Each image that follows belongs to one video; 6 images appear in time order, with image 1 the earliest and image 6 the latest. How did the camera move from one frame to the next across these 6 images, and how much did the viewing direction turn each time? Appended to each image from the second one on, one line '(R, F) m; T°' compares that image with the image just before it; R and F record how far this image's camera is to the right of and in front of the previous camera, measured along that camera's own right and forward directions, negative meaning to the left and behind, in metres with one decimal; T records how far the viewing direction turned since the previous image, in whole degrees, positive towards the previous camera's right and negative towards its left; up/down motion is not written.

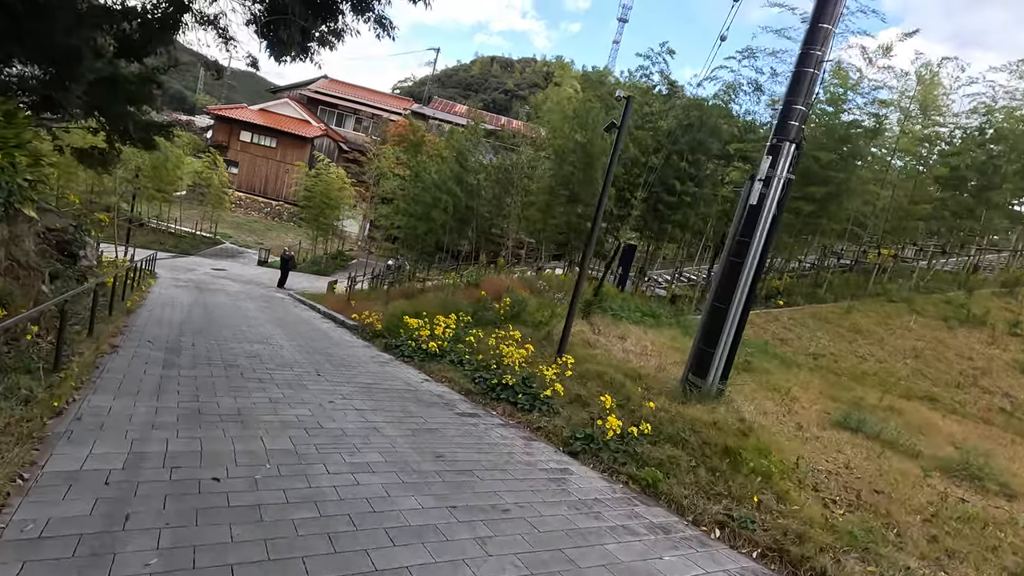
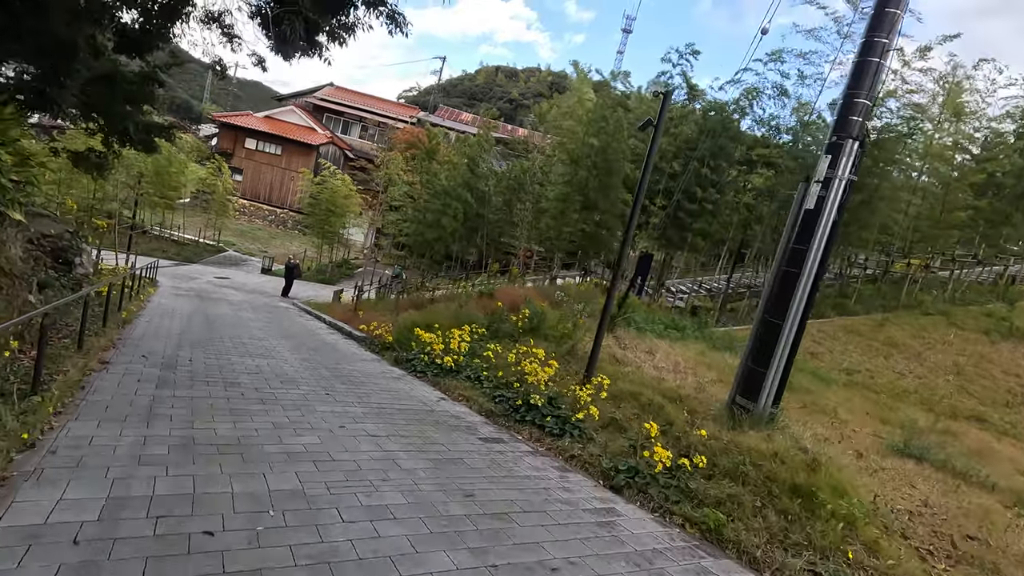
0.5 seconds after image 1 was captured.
(-0.2, +0.5) m; 0°
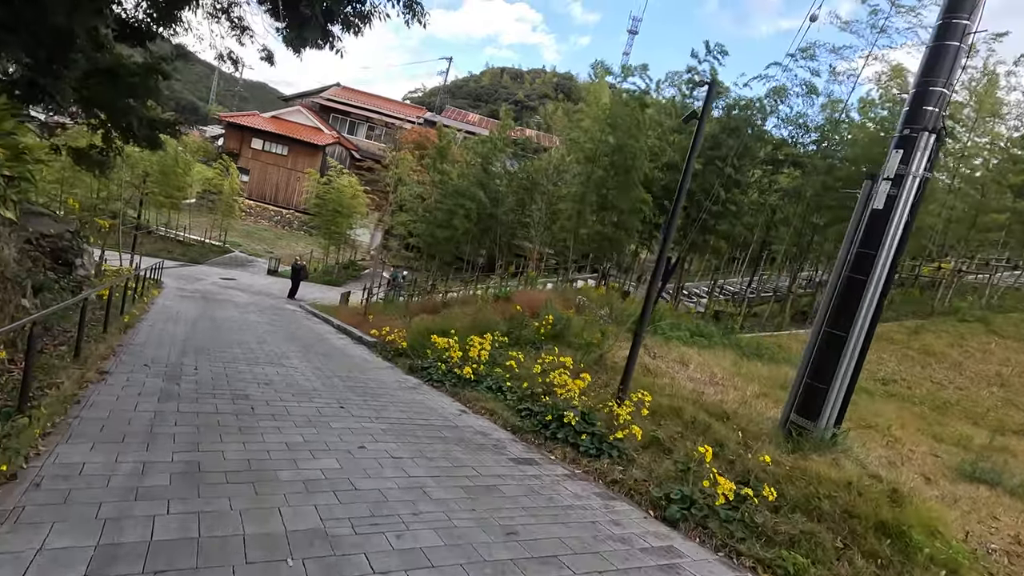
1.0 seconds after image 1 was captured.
(-0.3, +0.4) m; 0°
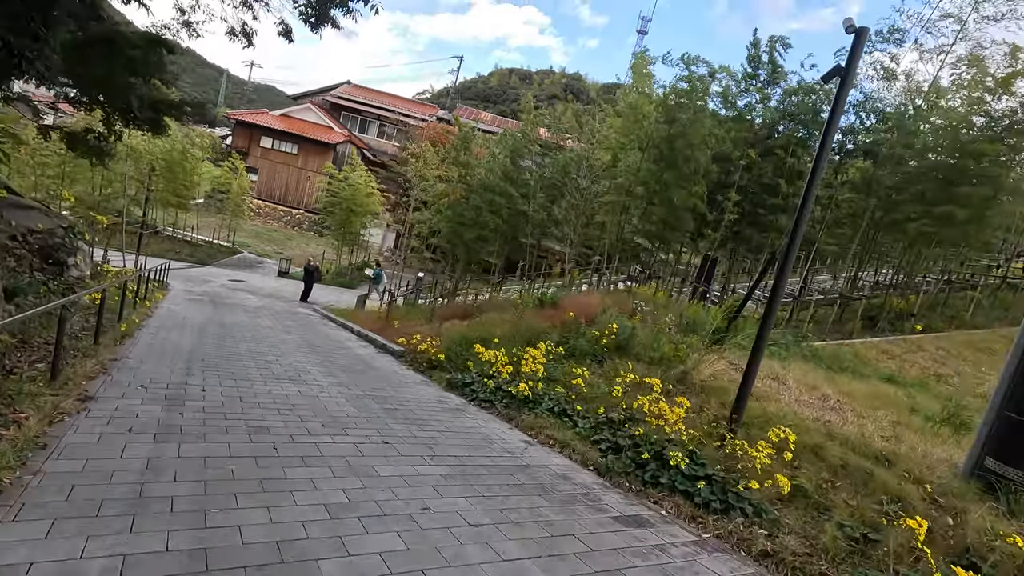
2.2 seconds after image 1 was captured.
(-0.6, +1.1) m; -1°
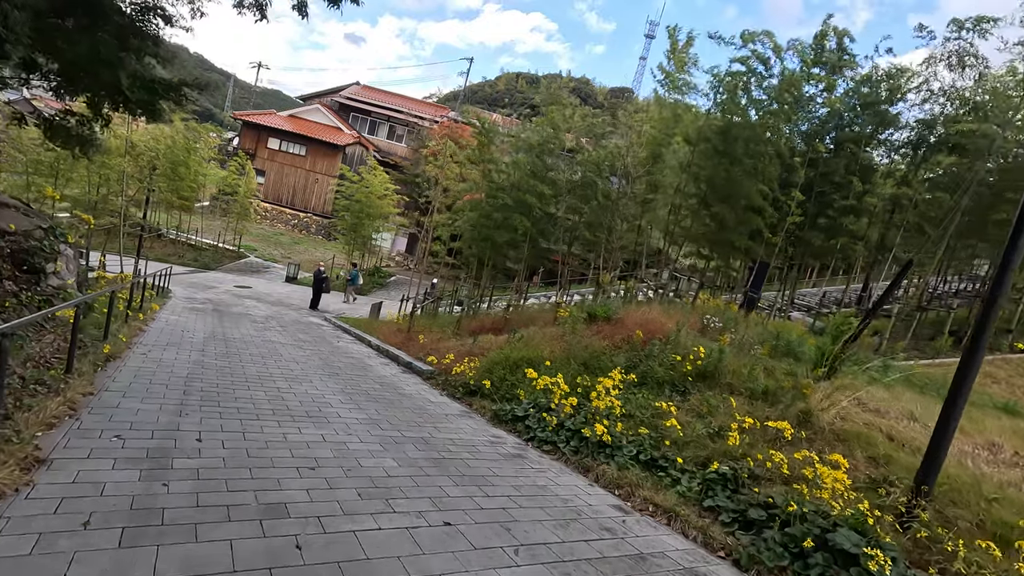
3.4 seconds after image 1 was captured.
(-0.6, +1.1) m; 0°
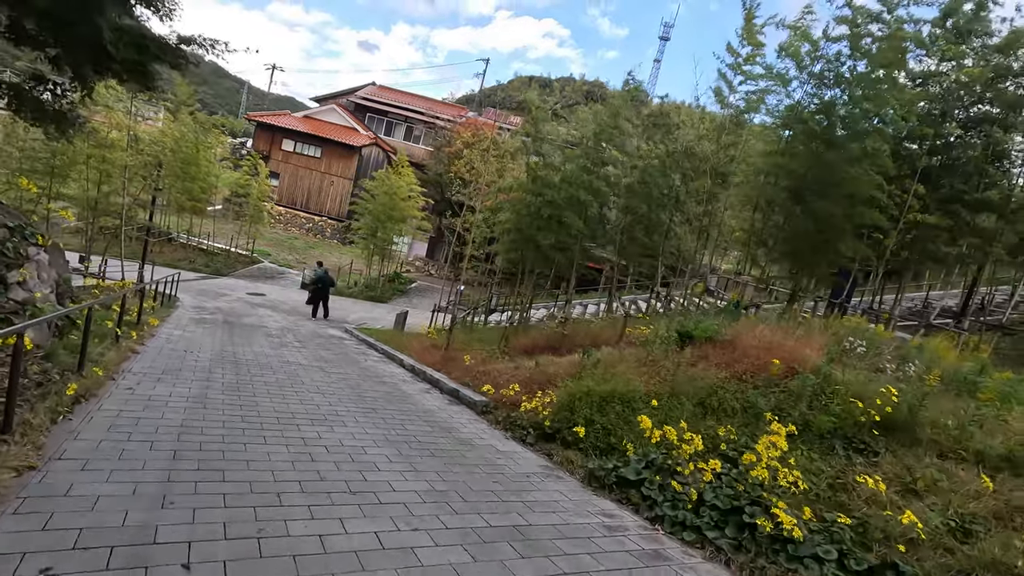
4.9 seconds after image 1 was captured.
(-0.7, +1.5) m; -1°
